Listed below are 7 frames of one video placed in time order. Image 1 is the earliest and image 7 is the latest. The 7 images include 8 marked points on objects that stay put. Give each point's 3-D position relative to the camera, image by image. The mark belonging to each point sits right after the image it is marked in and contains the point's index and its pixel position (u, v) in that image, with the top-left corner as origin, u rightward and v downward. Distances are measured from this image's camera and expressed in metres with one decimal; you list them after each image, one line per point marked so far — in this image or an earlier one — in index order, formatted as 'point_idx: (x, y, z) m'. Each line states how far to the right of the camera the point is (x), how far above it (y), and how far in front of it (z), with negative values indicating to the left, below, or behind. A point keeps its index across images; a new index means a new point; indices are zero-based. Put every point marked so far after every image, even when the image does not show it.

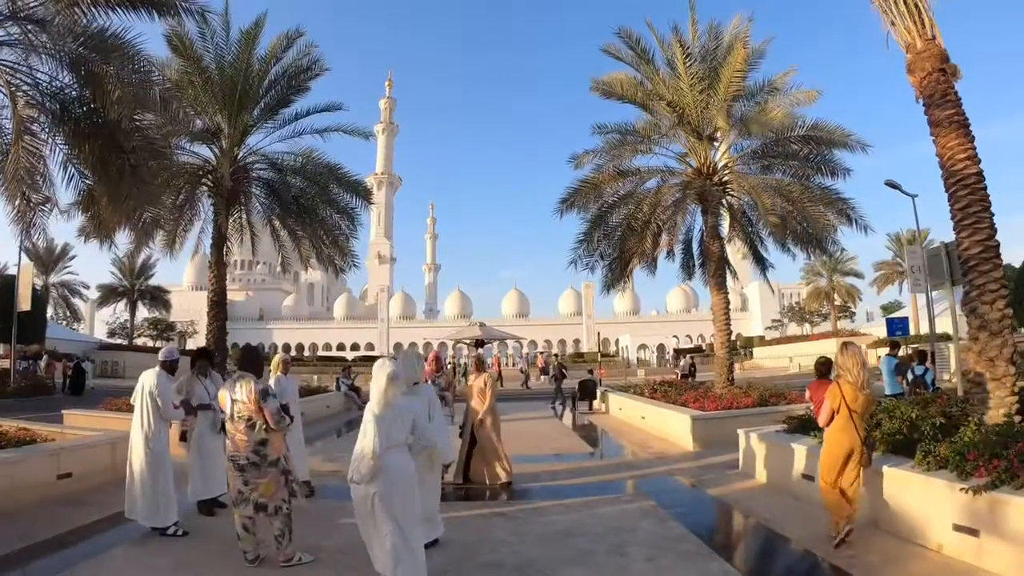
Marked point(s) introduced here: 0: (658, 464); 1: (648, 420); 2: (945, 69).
0: (+1.8, -2.2, +8.3) m
1: (+2.3, -2.2, +11.2) m
2: (+5.2, +2.7, +8.1) m
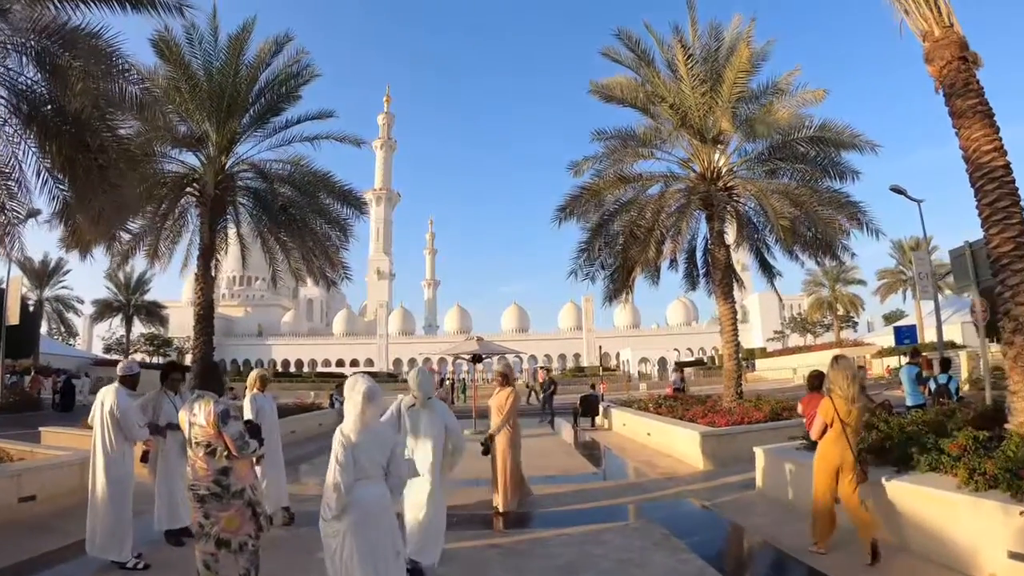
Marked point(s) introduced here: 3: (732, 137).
0: (+1.8, -2.3, +7.7) m
1: (+2.3, -2.4, +10.6) m
2: (+5.2, +2.6, +7.6) m
3: (+4.1, +2.8, +12.2) m
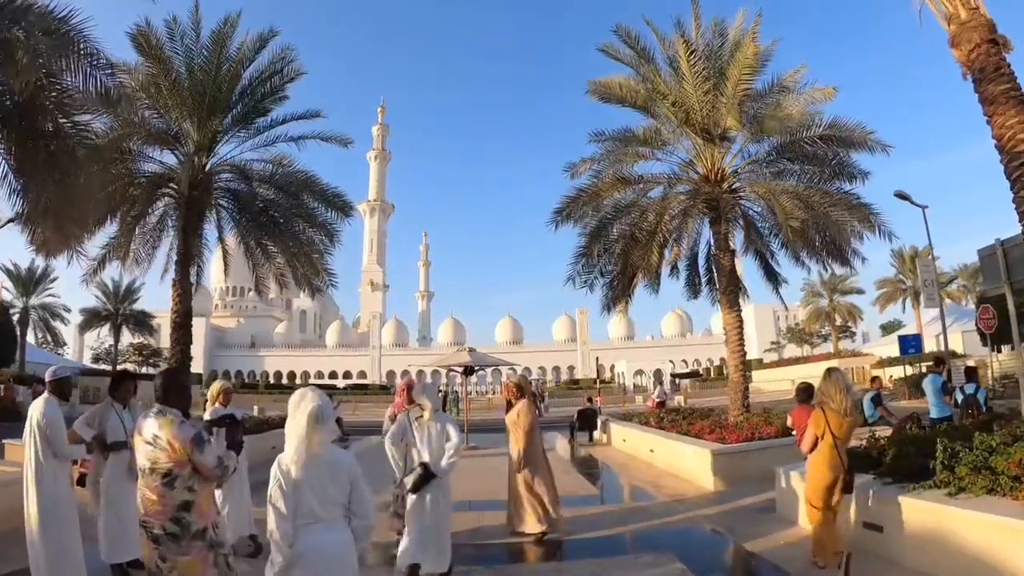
0: (+1.7, -2.3, +7.0) m
1: (+2.2, -2.5, +9.9) m
2: (+5.1, +2.6, +7.0) m
3: (+4.0, +2.7, +11.6) m
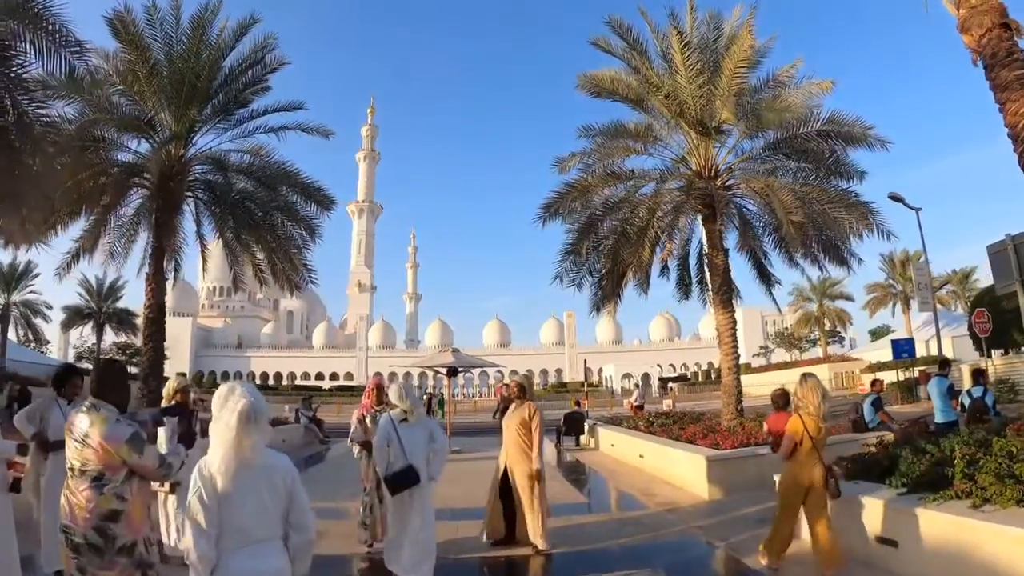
0: (+1.5, -2.3, +6.5) m
1: (+1.9, -2.5, +9.5) m
2: (+5.0, +2.6, +6.6) m
3: (+3.8, +2.7, +11.2) m
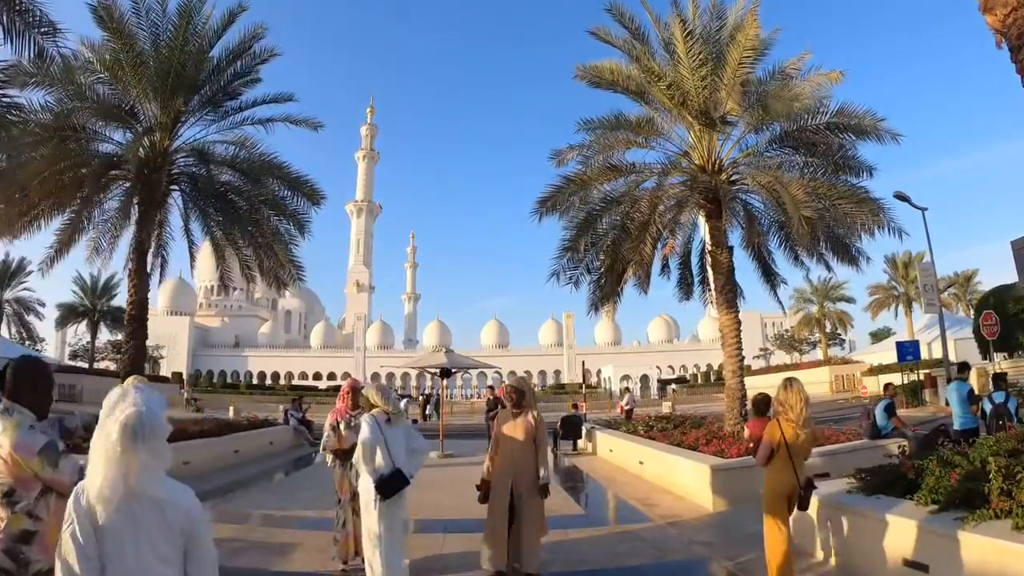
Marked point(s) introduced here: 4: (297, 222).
0: (+1.4, -2.3, +6.0) m
1: (+1.8, -2.4, +9.0) m
2: (+4.9, +2.6, +6.2) m
3: (+3.7, +2.7, +10.8) m
4: (-4.2, +1.3, +13.0) m
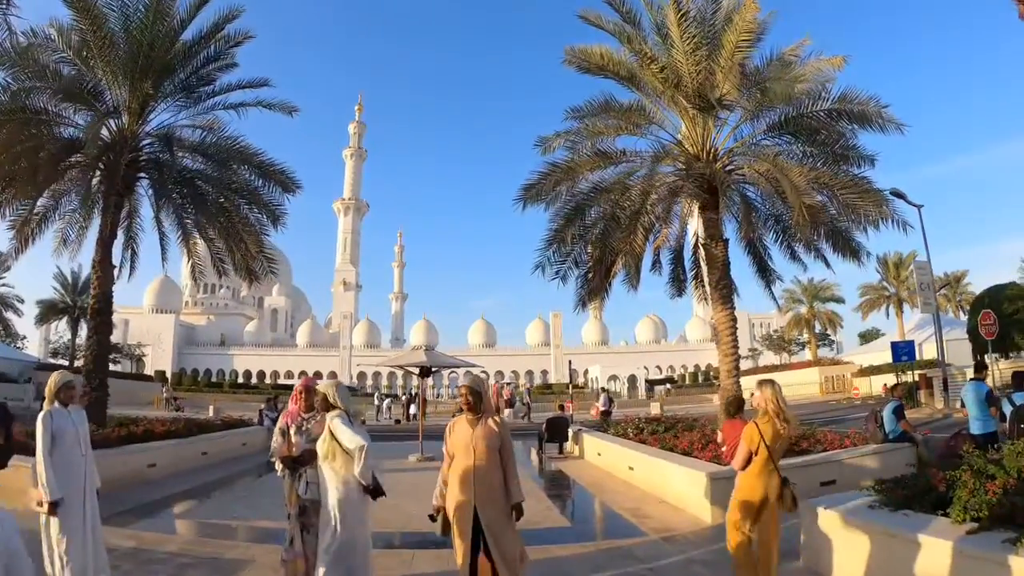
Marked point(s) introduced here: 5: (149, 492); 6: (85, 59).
0: (+1.3, -2.2, +5.5) m
1: (+1.6, -2.3, +8.4) m
2: (+4.7, +2.7, +5.6) m
3: (+3.4, +2.8, +10.2) m
4: (-4.5, +1.4, +12.3) m
5: (-5.2, -2.9, +9.6) m
6: (-8.3, +4.4, +12.5) m
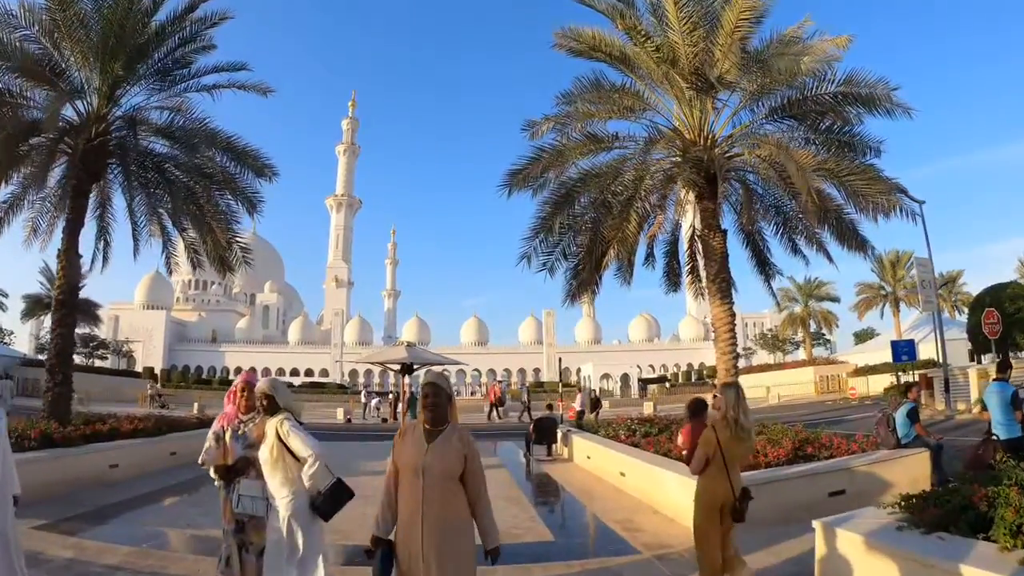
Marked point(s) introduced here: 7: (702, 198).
0: (+1.1, -2.1, +4.9) m
1: (+1.4, -2.2, +7.8) m
2: (+4.6, +2.8, +5.1) m
3: (+3.2, +2.8, +9.6) m
4: (-4.7, +1.6, +11.7) m
5: (-5.4, -2.8, +8.9) m
6: (-8.5, +4.5, +11.8) m
7: (+2.8, +1.3, +9.8) m
